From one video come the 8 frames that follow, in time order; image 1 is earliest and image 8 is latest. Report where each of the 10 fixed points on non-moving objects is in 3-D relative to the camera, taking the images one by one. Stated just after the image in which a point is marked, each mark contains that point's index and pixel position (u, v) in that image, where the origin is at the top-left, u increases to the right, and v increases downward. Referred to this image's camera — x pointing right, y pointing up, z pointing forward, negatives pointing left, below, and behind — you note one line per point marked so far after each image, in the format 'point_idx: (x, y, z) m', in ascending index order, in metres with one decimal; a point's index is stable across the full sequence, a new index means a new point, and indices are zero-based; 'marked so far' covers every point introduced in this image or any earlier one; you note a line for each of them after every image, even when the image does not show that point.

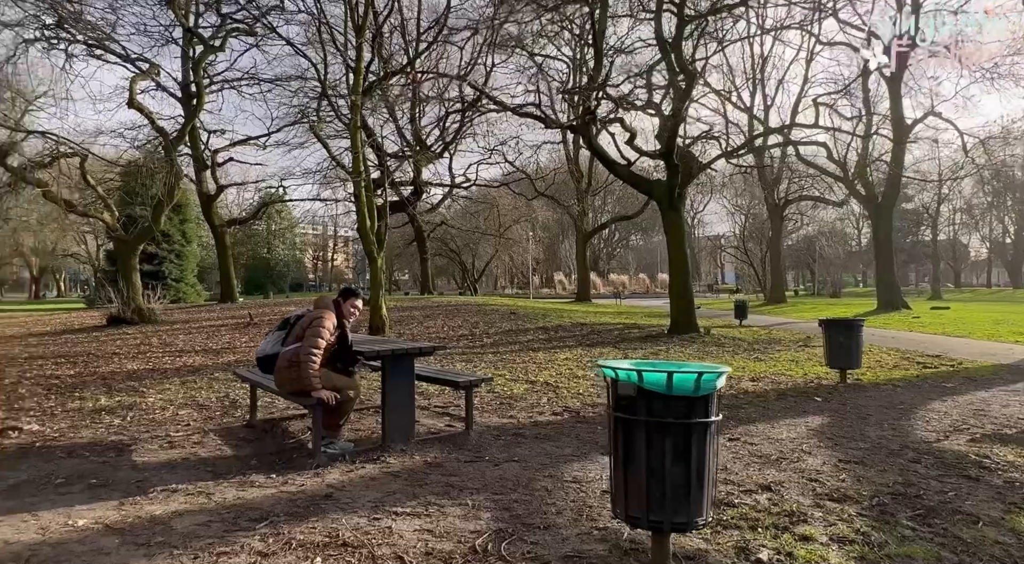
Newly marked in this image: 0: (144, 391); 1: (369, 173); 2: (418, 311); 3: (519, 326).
0: (-4.0, -1.2, +8.0) m
1: (-3.0, +2.2, +15.4) m
2: (-2.4, -0.7, +18.5) m
3: (+0.1, -0.9, +14.9) m
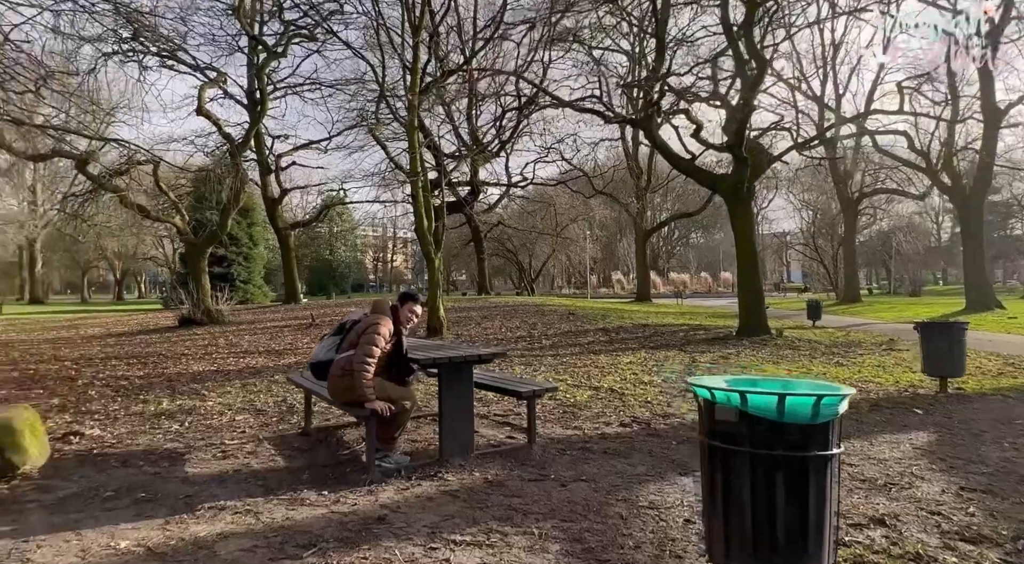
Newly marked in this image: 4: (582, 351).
0: (-3.3, -1.2, +8.0) m
1: (-1.8, +2.2, +15.3) m
2: (-0.9, -0.7, +18.4) m
3: (+1.3, -0.9, +14.5) m
4: (+1.1, -1.1, +11.2) m
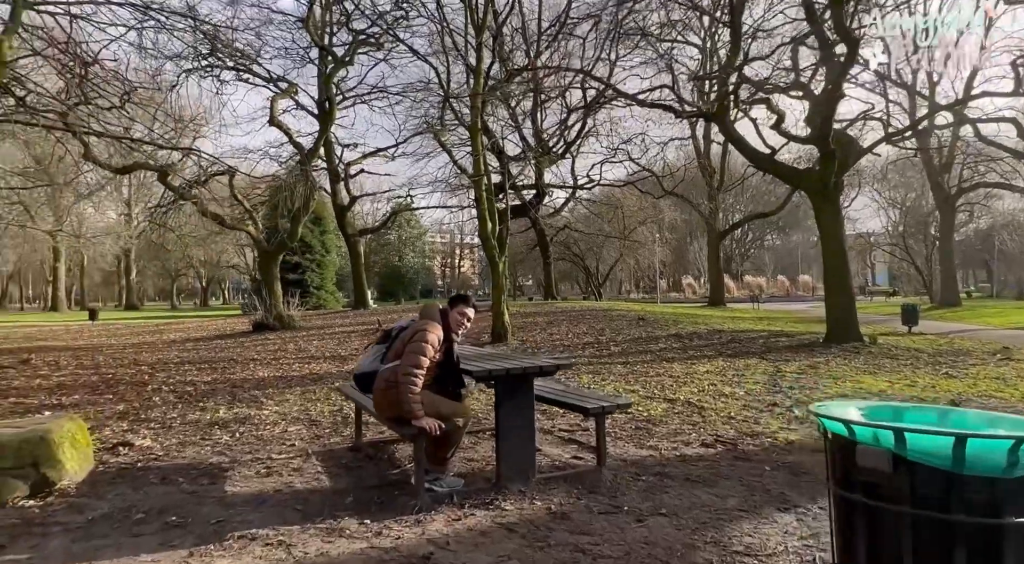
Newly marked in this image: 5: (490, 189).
0: (-2.6, -1.2, +7.8) m
1: (-0.4, +2.1, +14.9) m
2: (+0.7, -0.9, +17.9) m
3: (+2.6, -1.0, +13.9) m
4: (+2.1, -1.1, +10.6) m
5: (-0.4, +1.8, +15.0) m
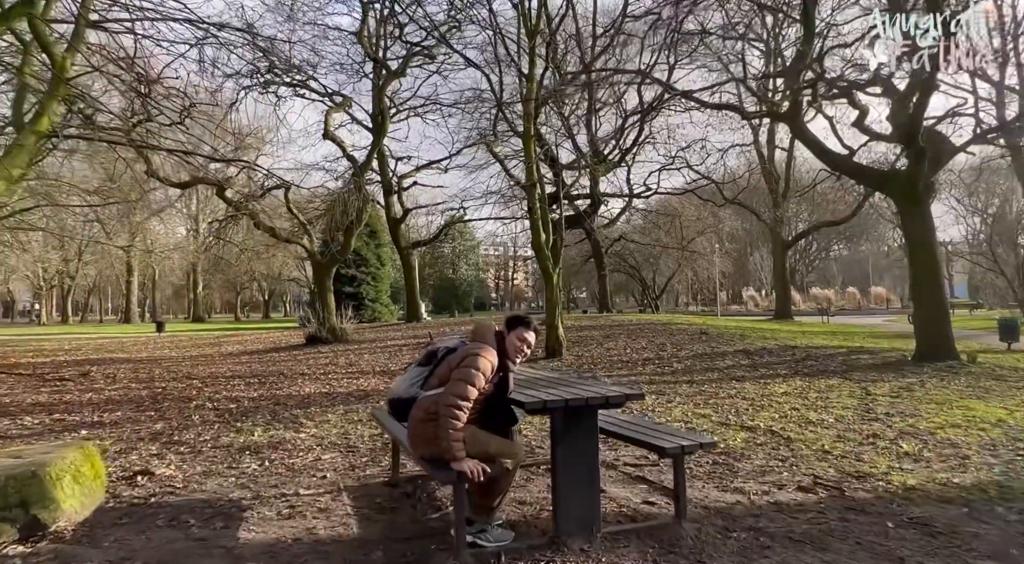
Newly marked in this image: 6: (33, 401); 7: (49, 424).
0: (-2.1, -1.4, +7.4) m
1: (+0.6, +1.9, +14.3) m
2: (+2.0, -1.1, +17.2) m
3: (+3.6, -1.2, +13.0) m
4: (+2.8, -1.3, +9.8) m
5: (+0.7, +1.6, +14.4) m
6: (-6.7, -1.7, +10.2) m
7: (-4.7, -1.5, +7.4) m
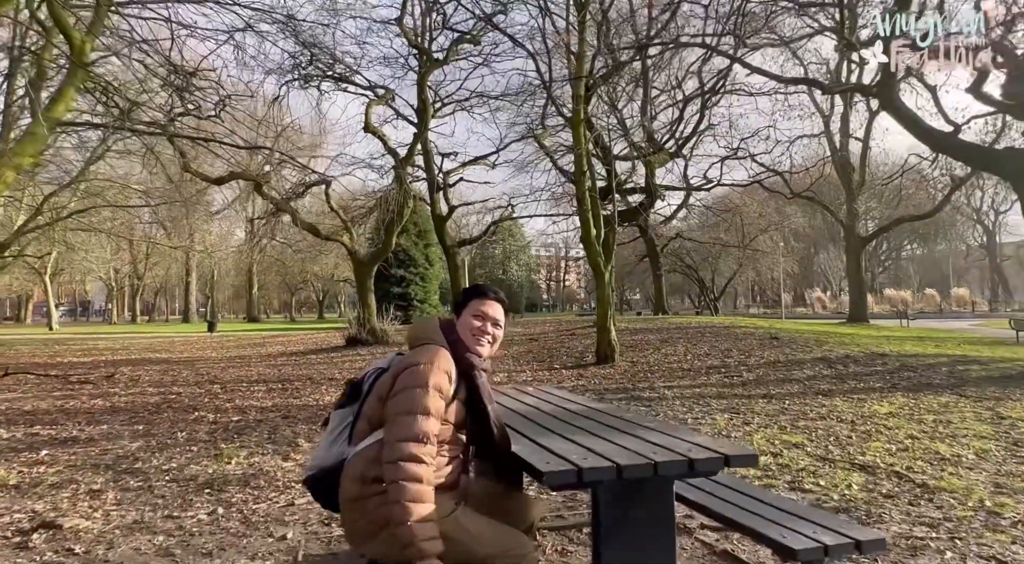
0: (-1.7, -1.3, +6.2) m
1: (+1.5, +1.9, +13.0) m
2: (+3.1, -1.1, +15.7) m
3: (+4.3, -1.1, +11.5) m
4: (+3.3, -1.2, +8.3) m
5: (+1.5, +1.6, +13.0) m
6: (-6.1, -1.6, +9.4) m
7: (-4.3, -1.4, +6.5) m
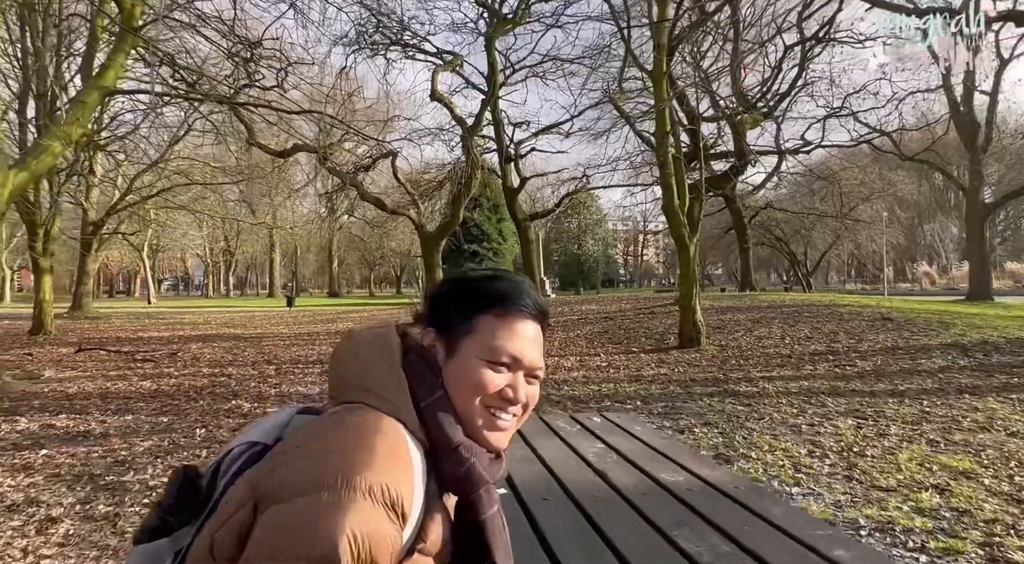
0: (-1.3, -1.1, +5.2) m
1: (+2.6, +2.3, +11.5) m
2: (+4.5, -0.6, +14.2) m
3: (+5.3, -0.8, +9.8) m
4: (+4.0, -1.0, +6.8) m
5: (+2.7, +2.0, +11.6) m
6: (-5.3, -1.3, +8.9) m
7: (-3.8, -1.2, +5.8) m
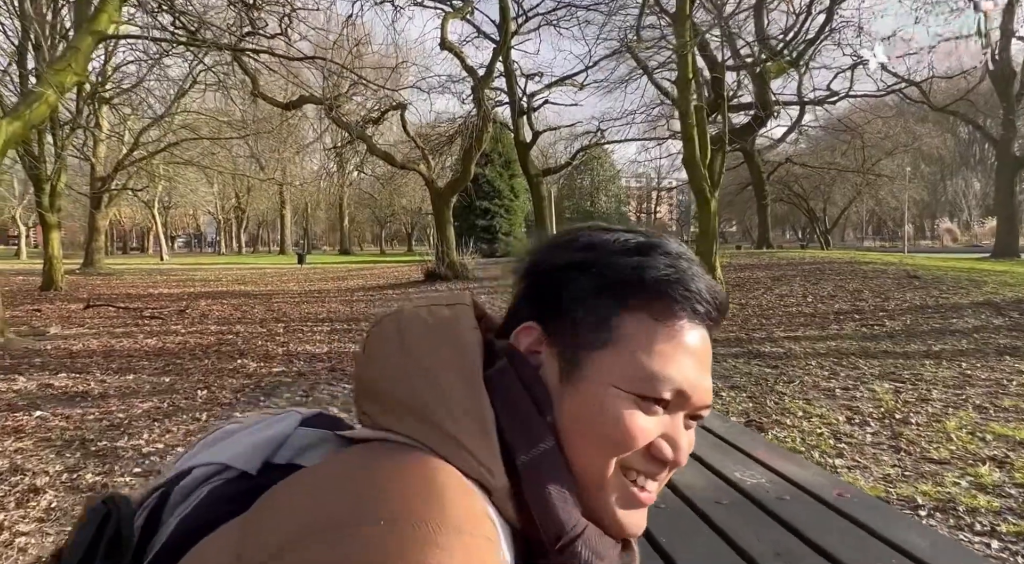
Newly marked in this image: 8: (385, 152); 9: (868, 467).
0: (-1.1, -0.8, +5.0) m
1: (+2.8, +3.0, +11.0) m
2: (+4.7, +0.2, +13.8) m
3: (+5.5, -0.2, +9.4) m
4: (+4.1, -0.6, +6.4) m
5: (+2.9, +2.7, +11.1) m
6: (-5.1, -0.8, +8.7) m
7: (-3.7, -0.9, +5.5) m
8: (-2.7, +2.8, +15.8) m
9: (+1.6, -0.9, +3.4) m
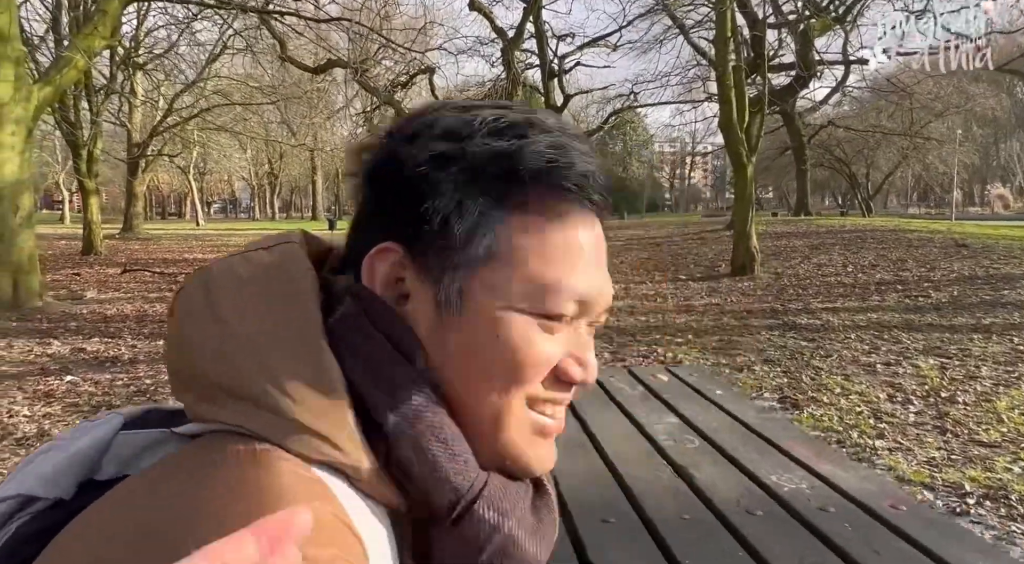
0: (-1.0, -0.6, +4.9) m
1: (+3.3, +3.5, +10.6) m
2: (+5.3, +0.8, +13.4) m
3: (+5.9, +0.2, +9.0) m
4: (+4.3, -0.3, +6.1) m
5: (+3.3, +3.2, +10.7) m
6: (-4.8, -0.4, +8.8) m
7: (-3.5, -0.6, +5.6) m
8: (-2.1, +3.5, +15.6) m
9: (+1.7, -0.7, +3.2) m
